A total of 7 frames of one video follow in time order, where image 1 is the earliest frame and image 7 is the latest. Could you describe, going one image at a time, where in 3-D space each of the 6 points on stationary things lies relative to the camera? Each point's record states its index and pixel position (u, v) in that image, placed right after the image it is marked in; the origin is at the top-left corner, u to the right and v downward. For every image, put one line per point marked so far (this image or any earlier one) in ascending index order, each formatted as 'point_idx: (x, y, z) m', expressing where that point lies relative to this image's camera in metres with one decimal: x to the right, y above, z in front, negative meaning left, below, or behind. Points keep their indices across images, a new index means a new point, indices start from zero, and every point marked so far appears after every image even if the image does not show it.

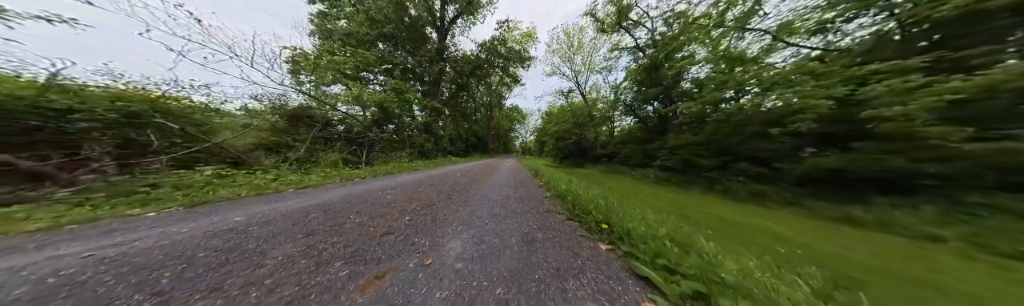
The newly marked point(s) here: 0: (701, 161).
0: (+11.4, -0.5, +8.0) m
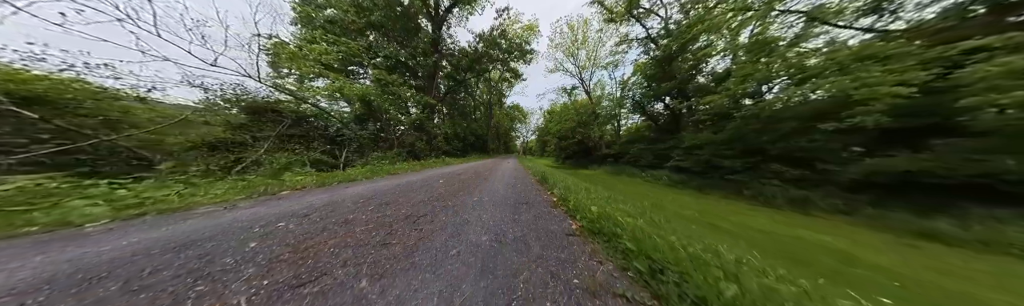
0: (+11.5, -0.5, +7.2) m
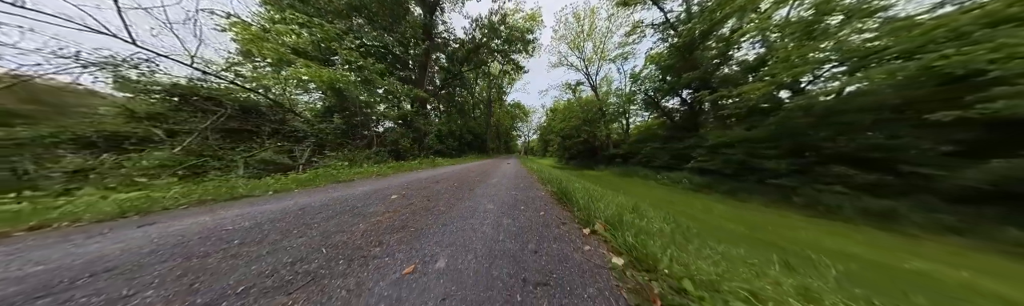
0: (+11.5, -0.4, +6.2) m
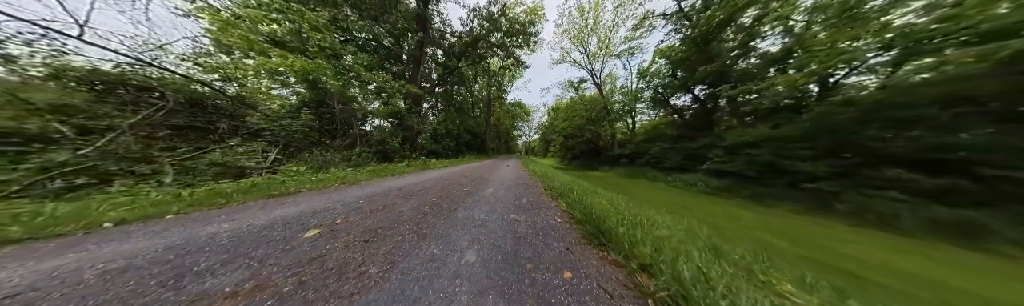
0: (+11.5, -0.5, +5.5) m
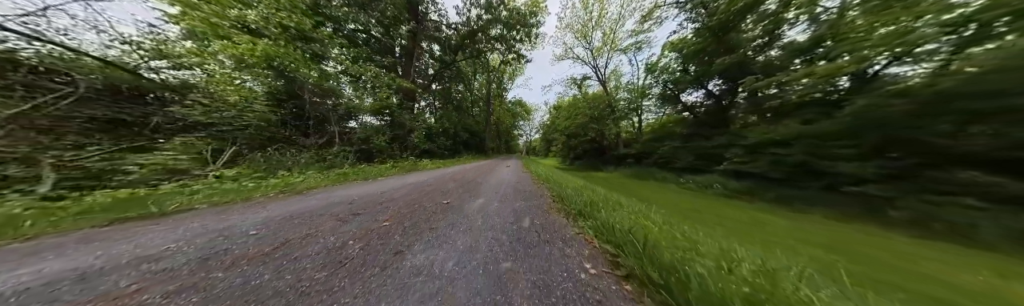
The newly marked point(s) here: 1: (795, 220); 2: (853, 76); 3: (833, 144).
0: (+11.5, -0.4, +4.9) m
1: (+9.7, -2.3, +4.7) m
2: (+11.3, +2.6, +4.2) m
3: (+11.5, +0.3, +4.8) m
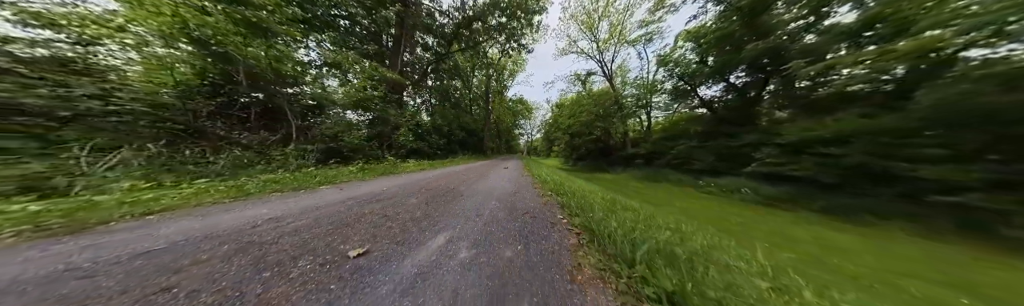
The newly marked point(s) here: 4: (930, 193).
0: (+11.5, -0.4, +3.9) m
1: (+9.6, -2.3, +3.8) m
2: (+11.3, +2.7, +3.3) m
3: (+11.4, +0.3, +3.9) m
4: (+11.5, -1.1, +3.8) m
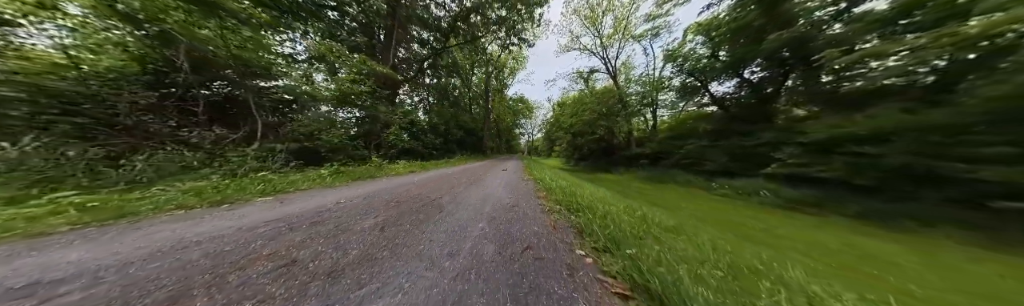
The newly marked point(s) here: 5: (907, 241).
0: (+11.5, -0.4, +3.4) m
1: (+9.6, -2.3, +3.2) m
2: (+11.2, +2.7, +2.7) m
3: (+11.4, +0.3, +3.3) m
4: (+11.5, -1.1, +3.3) m
5: (+9.8, -2.3, +3.3) m
